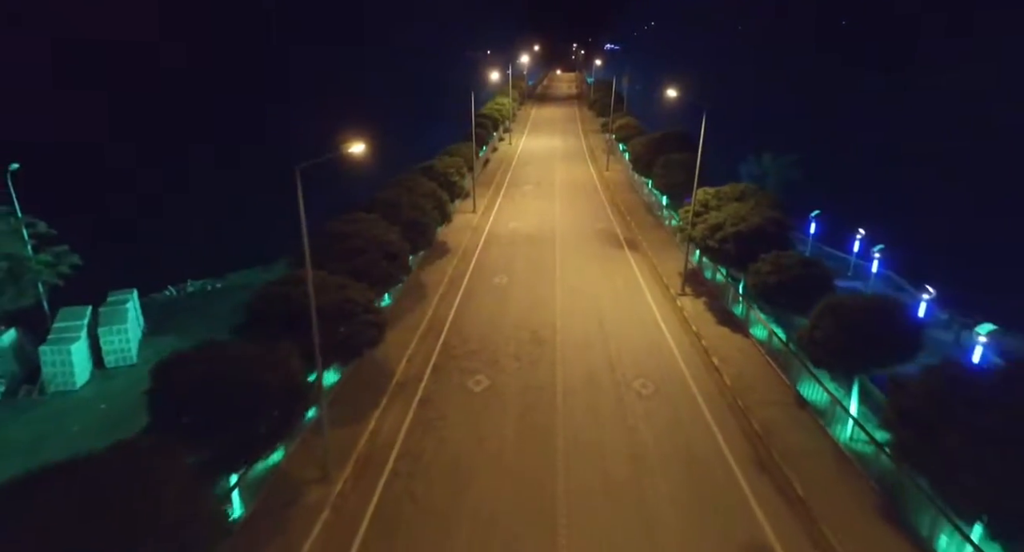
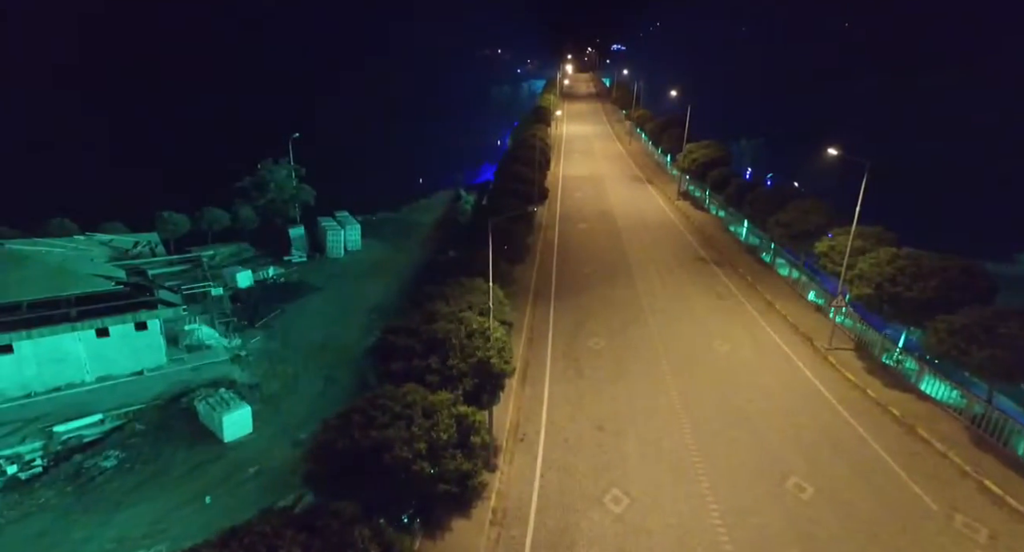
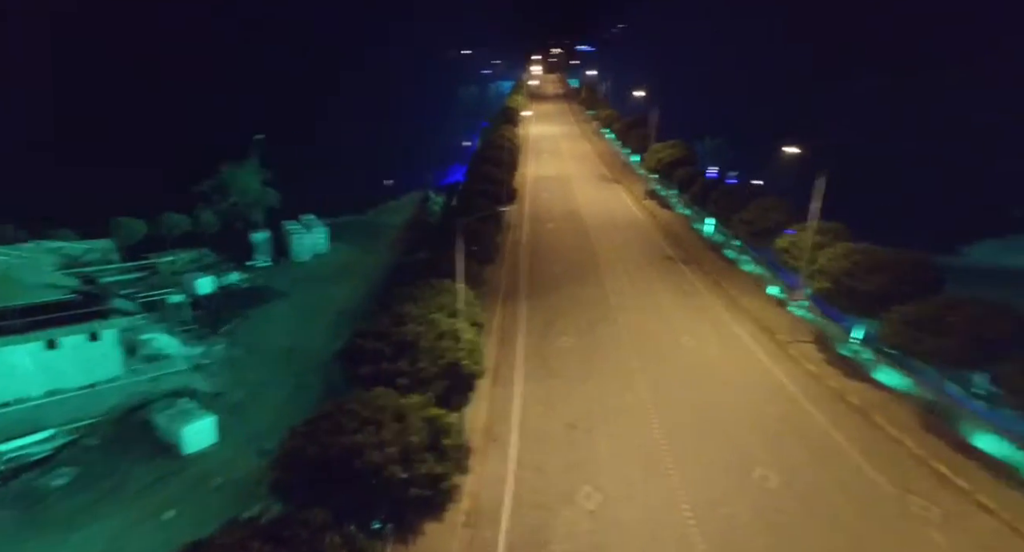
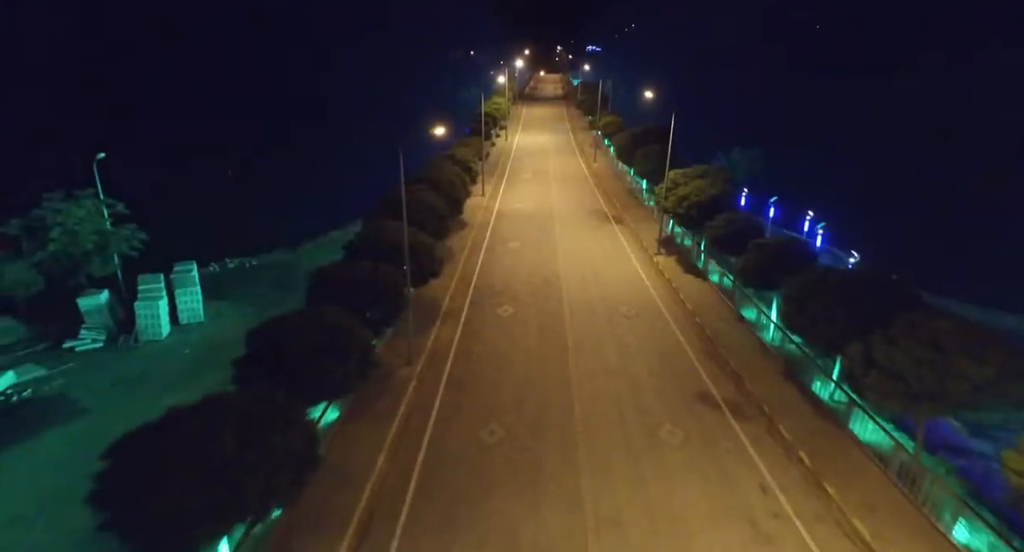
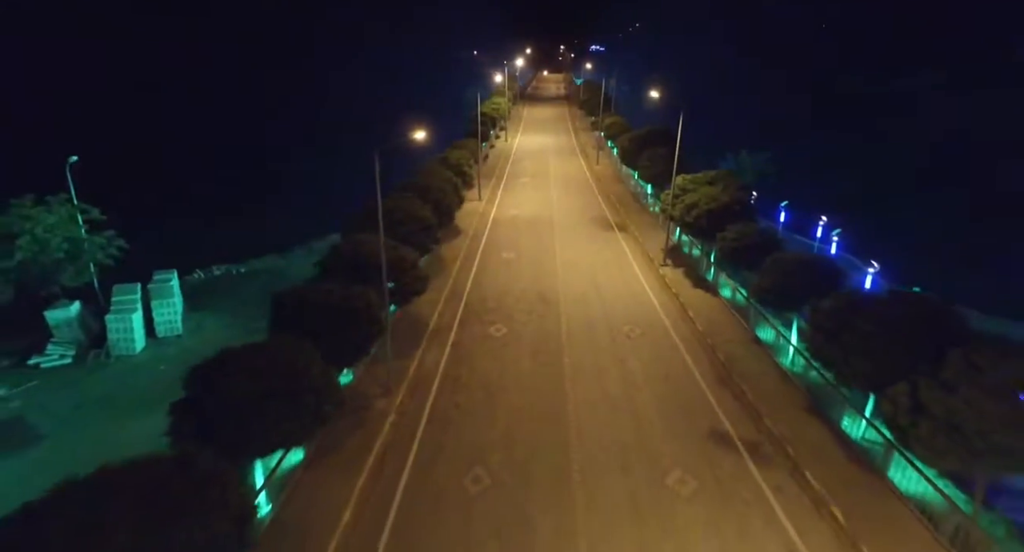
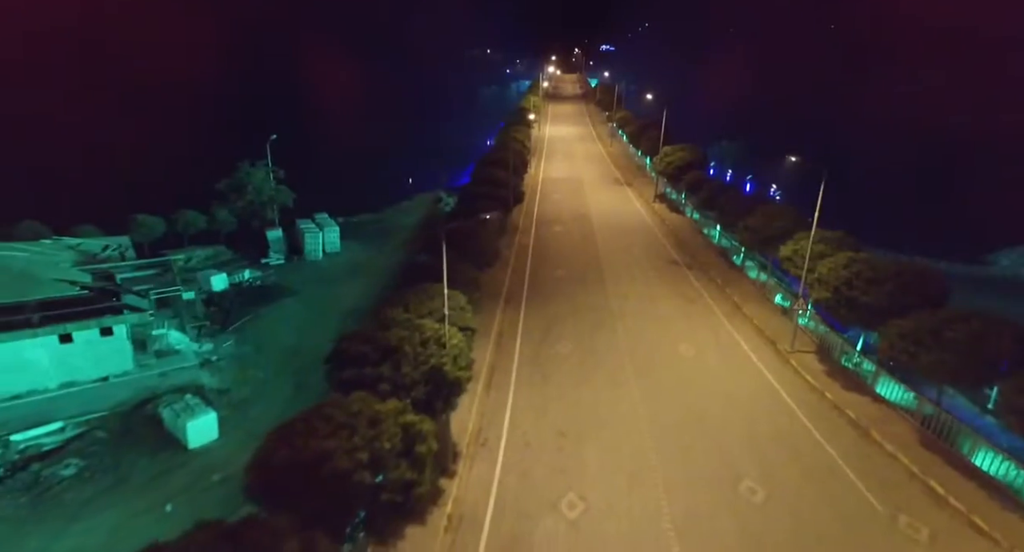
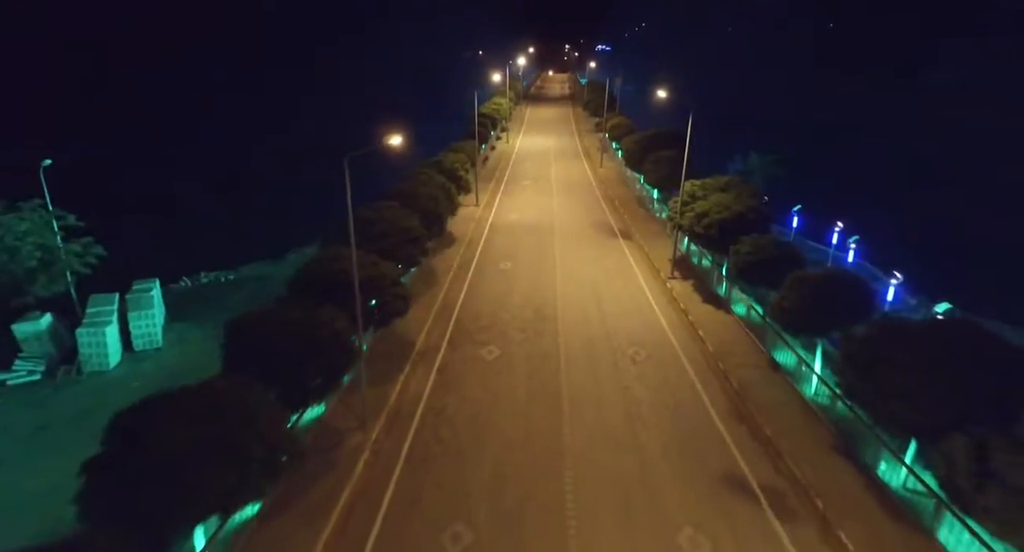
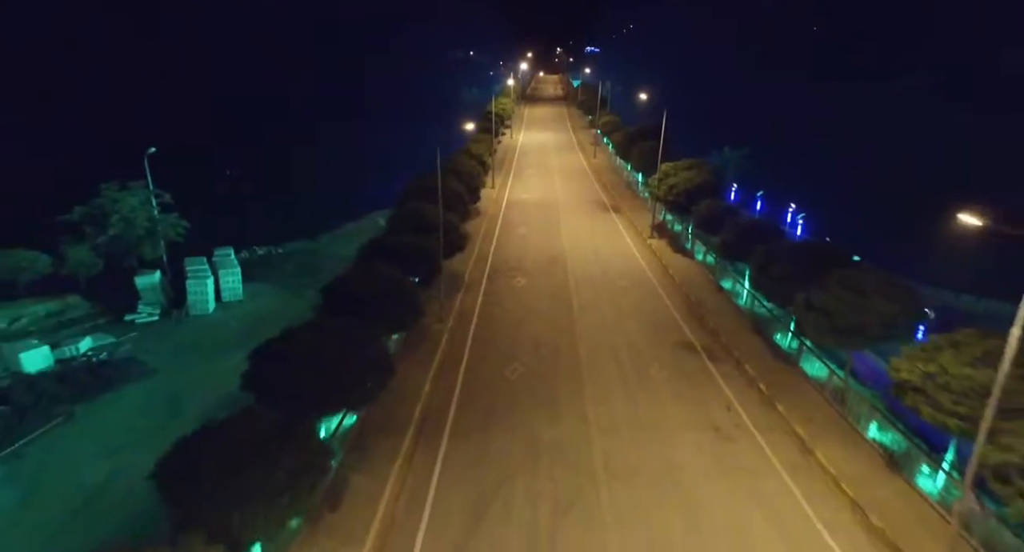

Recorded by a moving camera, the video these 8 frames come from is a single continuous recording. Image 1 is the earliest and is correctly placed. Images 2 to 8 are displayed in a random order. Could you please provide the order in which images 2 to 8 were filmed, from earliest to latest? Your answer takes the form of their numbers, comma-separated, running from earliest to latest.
7, 5, 4, 8, 6, 2, 3
